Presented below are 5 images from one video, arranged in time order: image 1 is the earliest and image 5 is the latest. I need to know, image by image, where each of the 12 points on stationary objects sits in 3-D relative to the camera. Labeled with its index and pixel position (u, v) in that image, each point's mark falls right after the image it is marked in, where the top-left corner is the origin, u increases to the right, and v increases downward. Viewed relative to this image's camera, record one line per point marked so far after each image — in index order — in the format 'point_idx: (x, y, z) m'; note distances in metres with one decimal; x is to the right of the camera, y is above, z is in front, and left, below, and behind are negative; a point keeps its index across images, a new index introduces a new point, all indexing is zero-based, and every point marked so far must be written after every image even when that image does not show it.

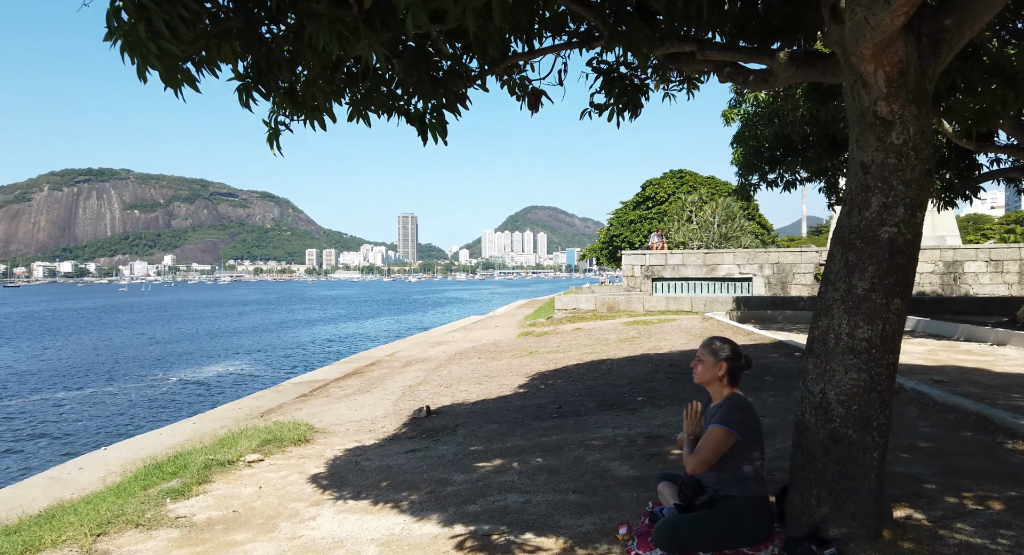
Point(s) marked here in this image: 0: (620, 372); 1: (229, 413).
0: (+1.8, -1.6, +11.9) m
1: (-5.3, -2.6, +13.2) m
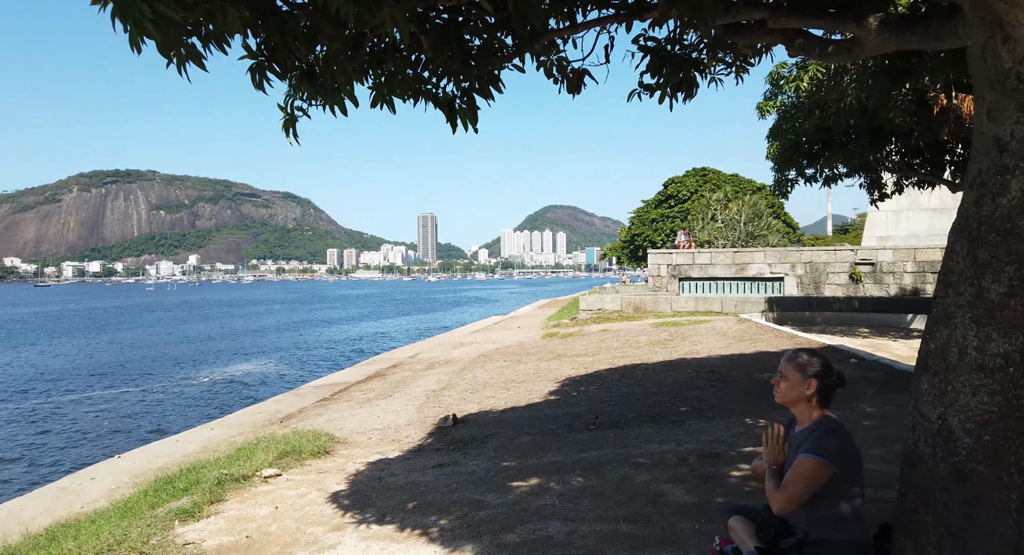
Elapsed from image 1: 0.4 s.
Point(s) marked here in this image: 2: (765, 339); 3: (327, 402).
0: (+2.3, -1.6, +11.2) m
1: (-4.8, -2.6, +12.7) m
2: (+4.8, -1.2, +13.5) m
3: (-3.7, -2.5, +14.0) m
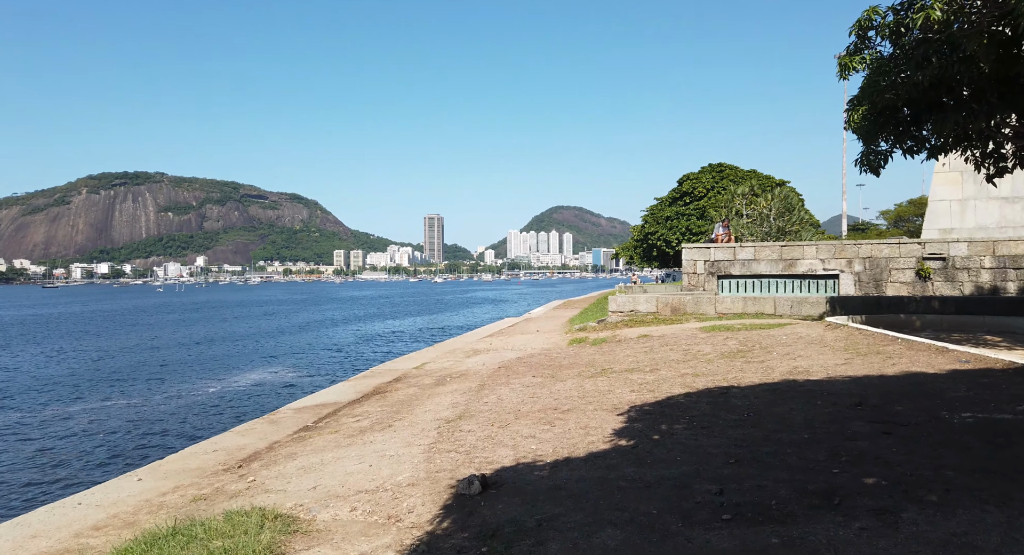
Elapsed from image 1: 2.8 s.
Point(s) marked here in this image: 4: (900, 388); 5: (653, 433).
0: (+2.9, -1.5, +7.7) m
1: (-4.2, -2.5, +9.3) m
2: (+5.4, -1.1, +10.0) m
3: (-3.1, -2.4, +10.6) m
4: (+4.3, -1.2, +7.8) m
5: (+1.5, -1.7, +7.6) m
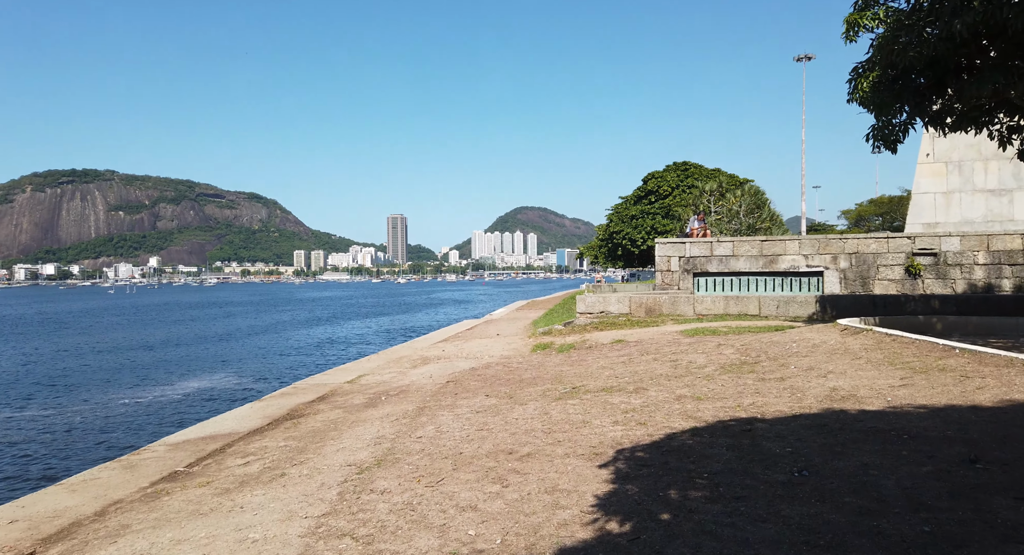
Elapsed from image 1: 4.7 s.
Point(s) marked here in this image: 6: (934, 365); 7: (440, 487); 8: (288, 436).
0: (+2.3, -1.4, +5.0) m
1: (-4.8, -2.4, +6.3) m
2: (+4.7, -1.0, +7.5) m
3: (-3.8, -2.3, +7.6) m
4: (+3.8, -1.1, +5.2) m
5: (+1.0, -1.6, +4.9) m
6: (+4.7, -1.0, +7.9) m
7: (-0.6, -1.8, +6.1) m
8: (-3.2, -2.2, +10.0) m
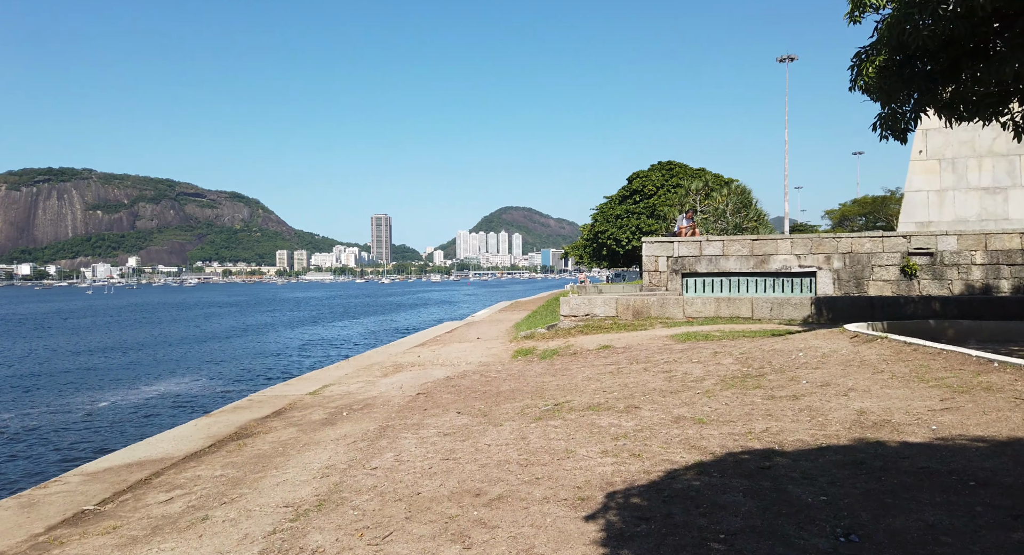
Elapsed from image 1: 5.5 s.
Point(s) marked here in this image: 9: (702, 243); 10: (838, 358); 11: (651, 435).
0: (+2.1, -1.4, +3.9) m
1: (-5.1, -2.4, +5.0) m
2: (+4.5, -1.0, +6.4) m
3: (-4.1, -2.3, +6.3) m
4: (+3.6, -1.2, +4.1) m
5: (+0.8, -1.6, +3.7) m
6: (+4.4, -1.0, +6.7) m
7: (-0.9, -1.8, +4.9) m
8: (-3.5, -2.3, +8.7) m
9: (+5.5, +1.0, +19.7) m
10: (+4.4, -1.0, +9.4) m
11: (+1.4, -1.5, +6.9) m
